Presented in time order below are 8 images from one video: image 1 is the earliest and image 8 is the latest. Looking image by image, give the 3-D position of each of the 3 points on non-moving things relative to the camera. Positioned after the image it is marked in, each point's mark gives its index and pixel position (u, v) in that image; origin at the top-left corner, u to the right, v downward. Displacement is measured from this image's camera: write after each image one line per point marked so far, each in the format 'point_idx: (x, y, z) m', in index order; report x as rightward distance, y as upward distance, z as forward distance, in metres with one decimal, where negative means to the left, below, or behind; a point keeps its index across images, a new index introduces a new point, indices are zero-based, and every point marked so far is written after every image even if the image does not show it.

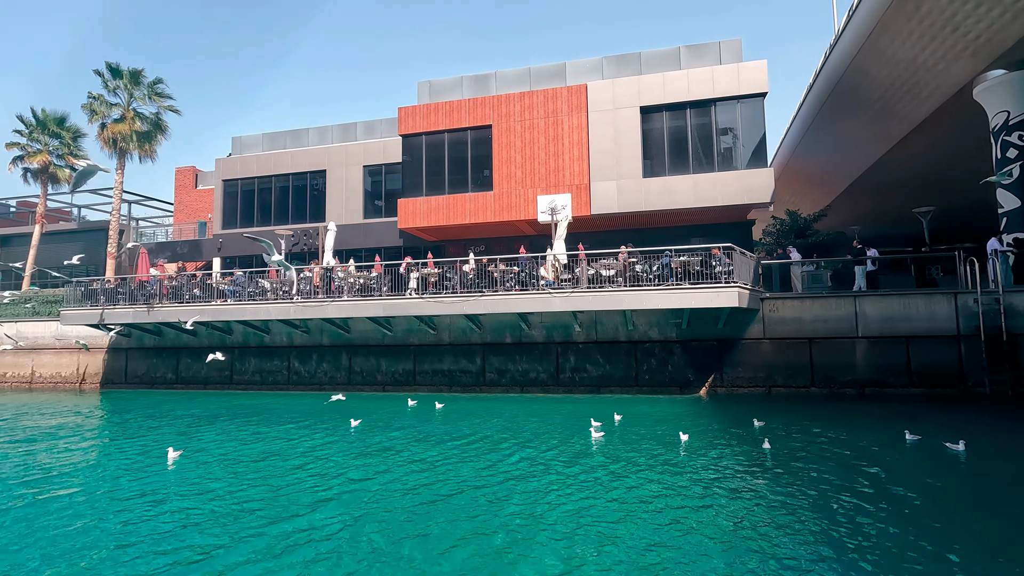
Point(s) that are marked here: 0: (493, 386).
0: (-0.5, -3.3, +17.3) m
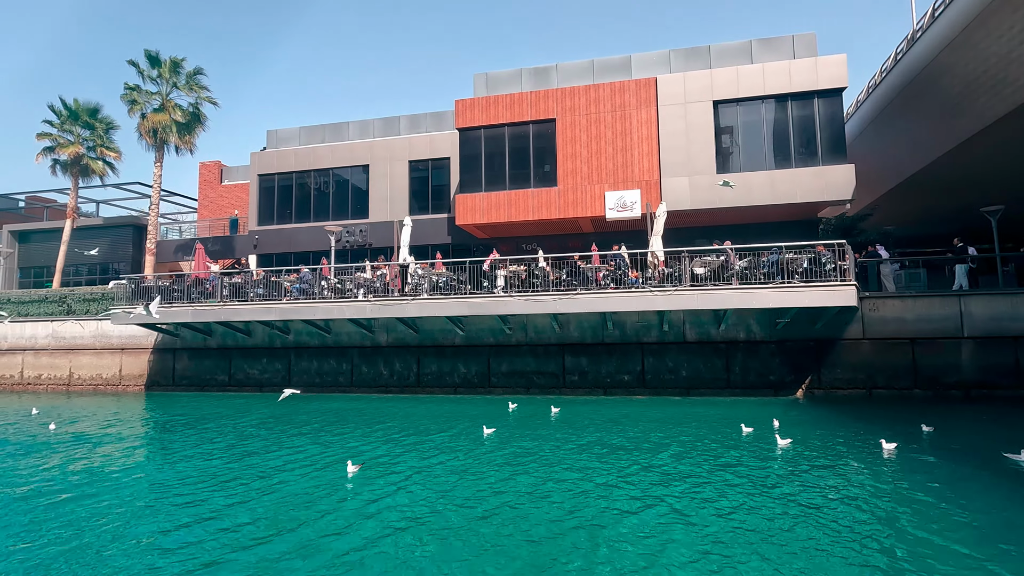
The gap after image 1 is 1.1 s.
0: (+2.1, -3.2, +16.7) m
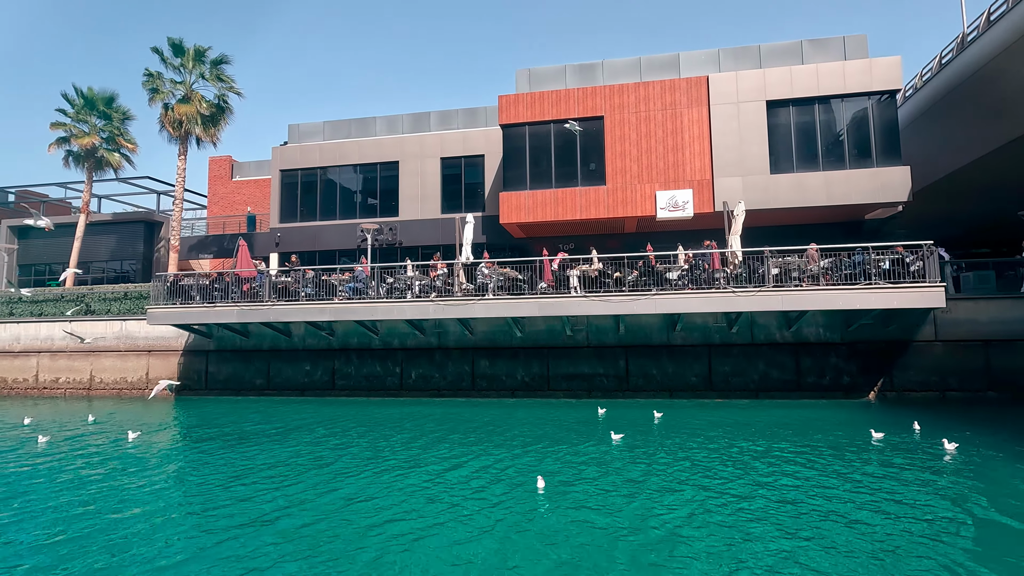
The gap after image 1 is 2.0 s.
0: (+4.0, -3.2, +16.3) m
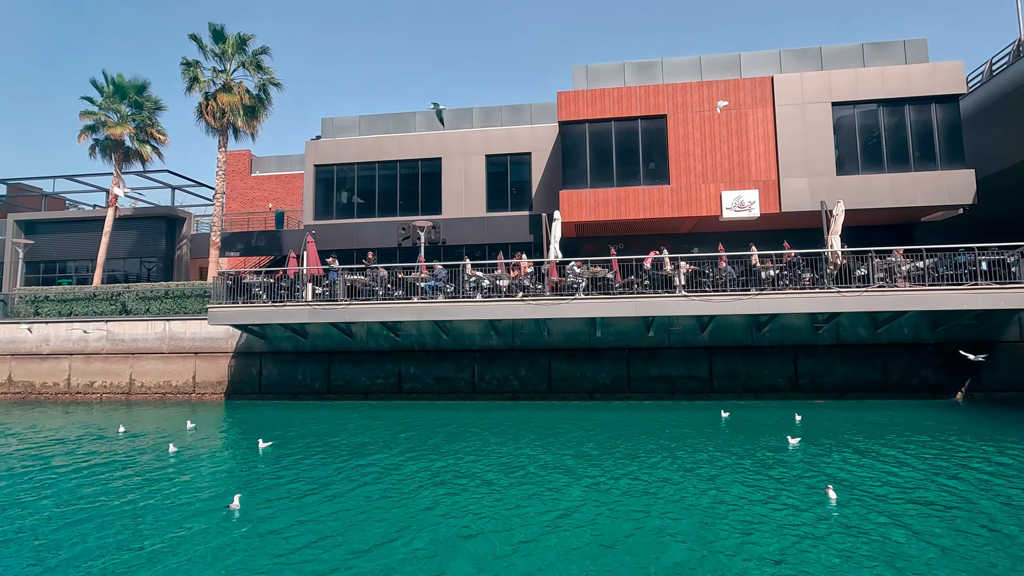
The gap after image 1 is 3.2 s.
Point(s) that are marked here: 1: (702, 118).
0: (+6.6, -3.2, +16.0) m
1: (+7.2, +6.5, +19.7) m
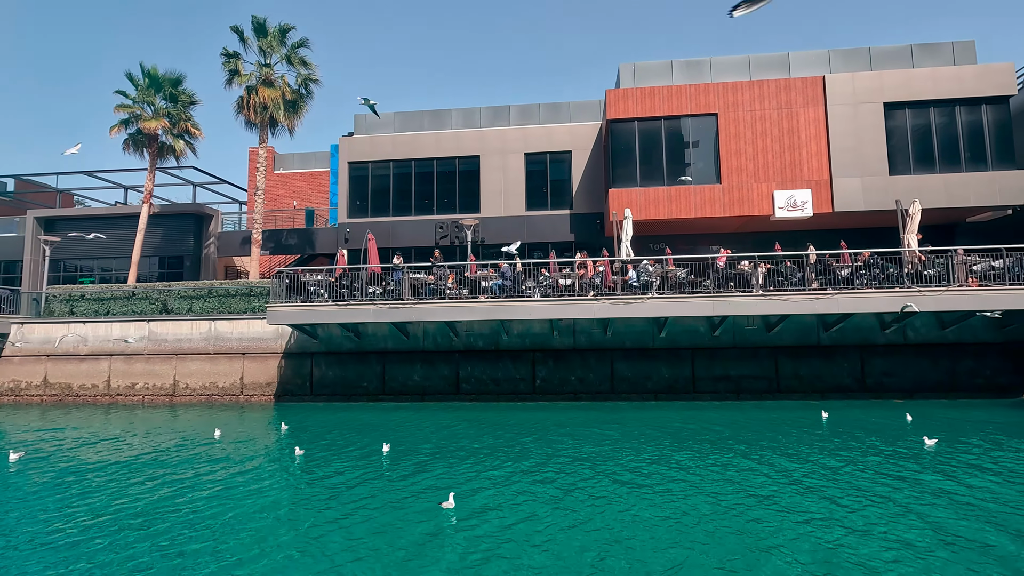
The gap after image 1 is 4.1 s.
0: (+8.5, -3.2, +15.9) m
1: (+9.1, +6.5, +19.6) m
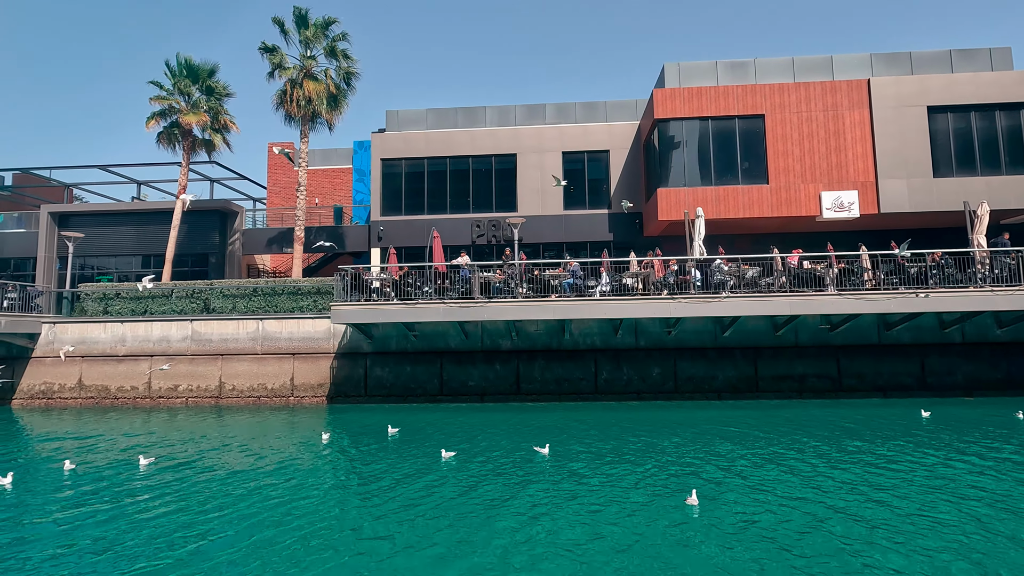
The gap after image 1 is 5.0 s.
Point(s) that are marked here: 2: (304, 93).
0: (+10.5, -3.2, +16.1) m
1: (+11.0, +6.5, +19.8) m
2: (-7.7, +7.3, +19.4) m
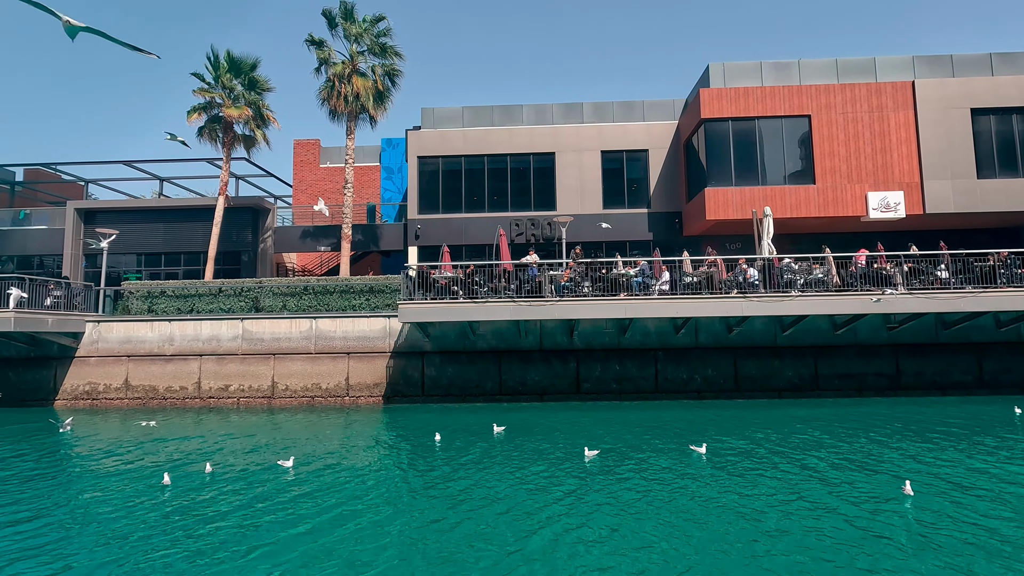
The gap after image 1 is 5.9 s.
0: (+12.4, -3.2, +16.2) m
1: (+12.9, +6.5, +19.9) m
2: (-5.9, +7.4, +19.2) m
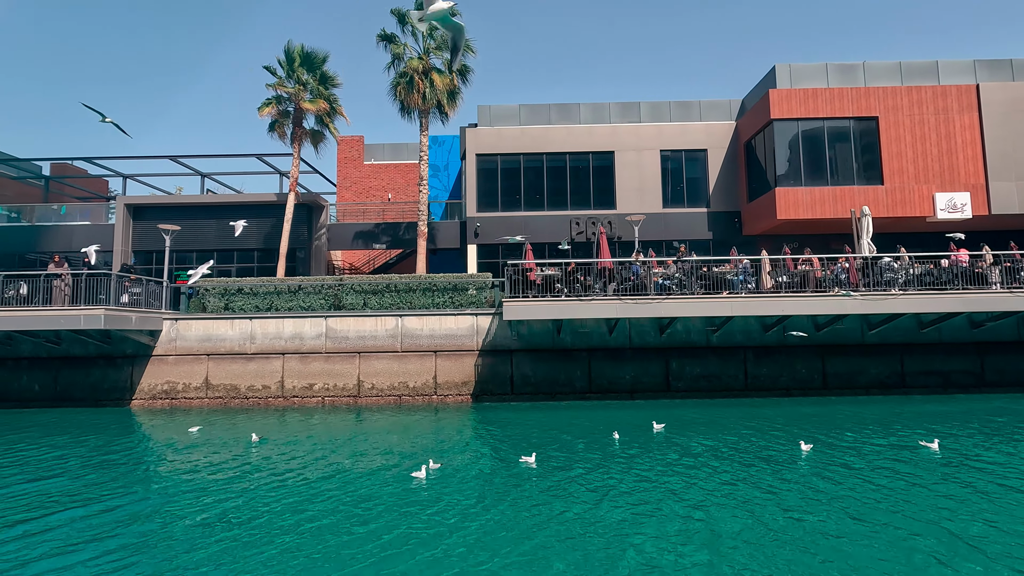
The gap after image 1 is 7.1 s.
0: (+15.3, -3.1, +16.5) m
1: (+15.7, +6.5, +20.3) m
2: (-3.0, +7.4, +19.0) m
